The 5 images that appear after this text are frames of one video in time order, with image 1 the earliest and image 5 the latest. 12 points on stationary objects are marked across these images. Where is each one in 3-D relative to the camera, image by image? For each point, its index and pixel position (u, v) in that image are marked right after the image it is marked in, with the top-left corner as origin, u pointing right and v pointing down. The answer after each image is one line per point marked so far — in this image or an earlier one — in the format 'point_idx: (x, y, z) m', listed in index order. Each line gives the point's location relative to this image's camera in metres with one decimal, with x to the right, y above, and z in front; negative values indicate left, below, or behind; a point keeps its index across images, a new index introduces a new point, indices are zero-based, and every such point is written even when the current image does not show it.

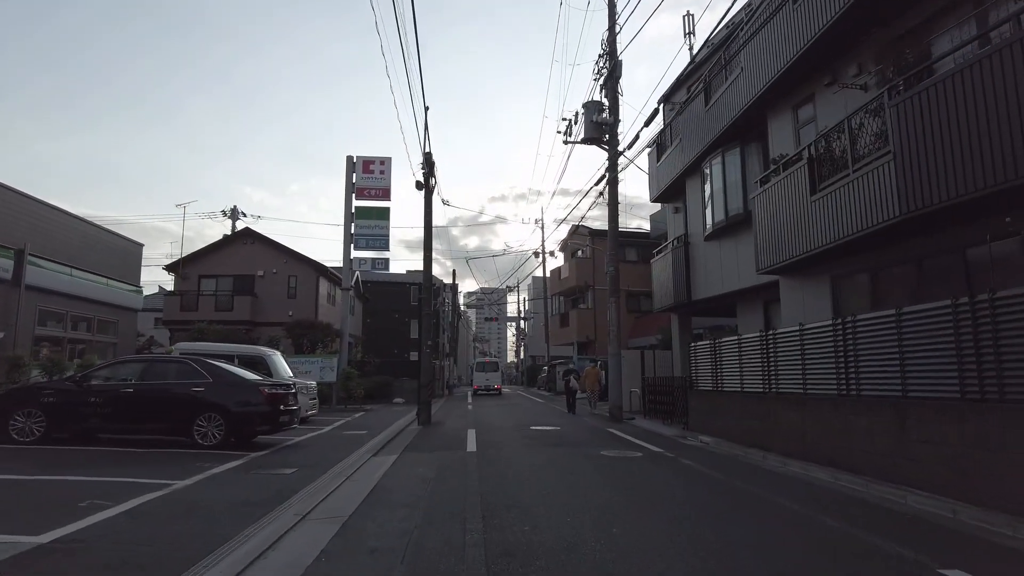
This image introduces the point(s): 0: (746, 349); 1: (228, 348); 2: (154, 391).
0: (+4.7, -1.2, +12.4) m
1: (-7.9, -1.7, +17.2) m
2: (-6.6, -1.9, +11.5) m
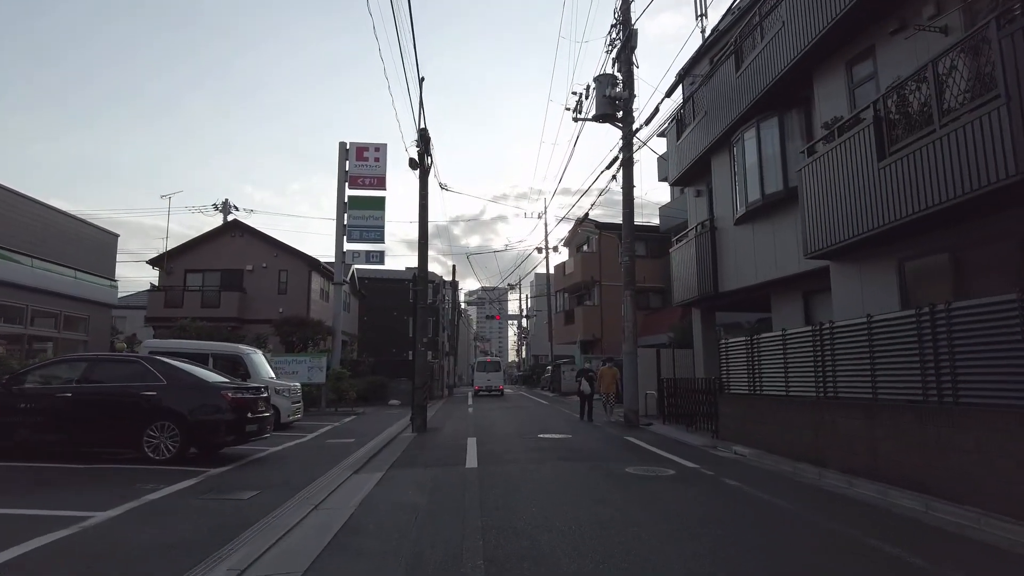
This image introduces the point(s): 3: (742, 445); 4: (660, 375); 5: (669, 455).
0: (+4.8, -1.0, +10.6) m
1: (-7.8, -1.5, +15.5) m
2: (-6.5, -1.7, +9.8) m
3: (+4.4, -3.0, +11.8) m
4: (+4.2, -2.5, +17.6) m
5: (+2.9, -3.1, +11.2) m
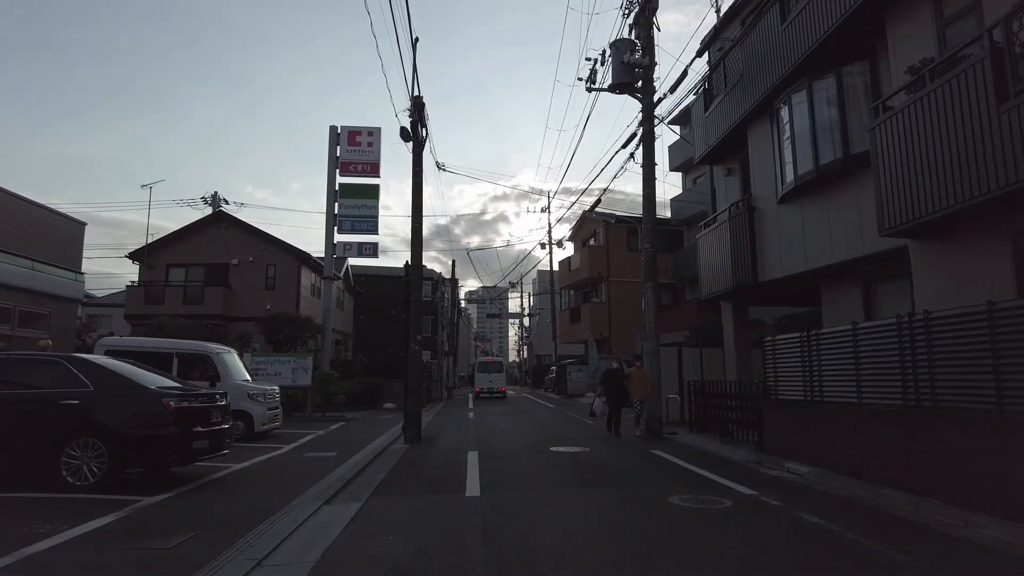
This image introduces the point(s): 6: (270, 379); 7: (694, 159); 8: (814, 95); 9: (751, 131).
0: (+4.9, -0.8, +8.7) m
1: (-7.6, -1.2, +13.6) m
2: (-6.4, -1.5, +7.8) m
3: (+4.5, -2.8, +9.9) m
4: (+4.4, -2.3, +15.7) m
5: (+3.0, -2.9, +9.3) m
6: (-7.4, -2.8, +19.1) m
7: (+4.8, +3.4, +16.4) m
8: (+5.3, +3.4, +10.9) m
9: (+5.2, +3.4, +13.4) m
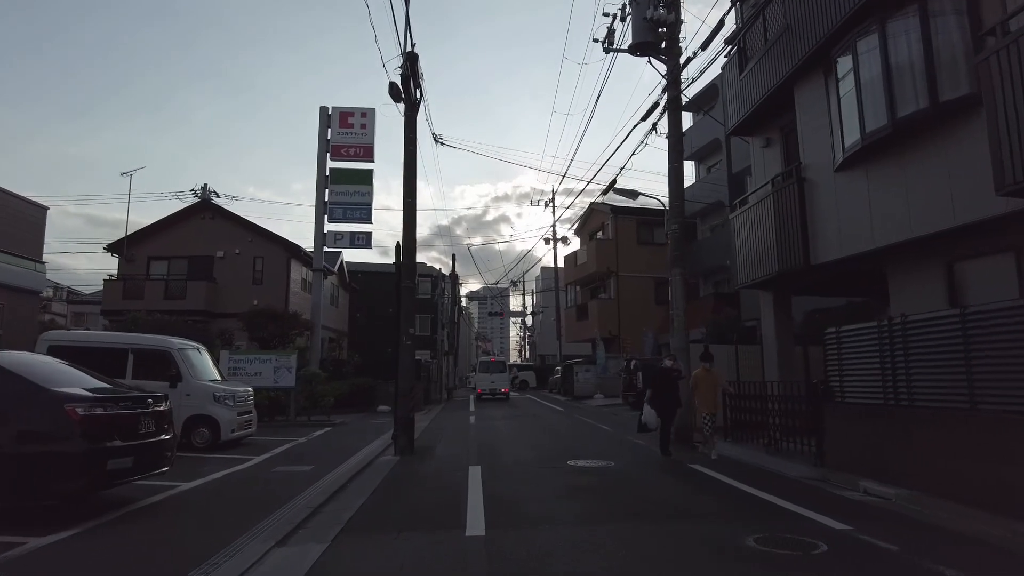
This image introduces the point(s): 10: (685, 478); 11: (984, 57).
0: (+5.1, -0.5, +6.8) m
1: (-7.5, -1.0, +11.7) m
2: (-6.2, -1.2, +6.0) m
3: (+4.7, -2.5, +8.0) m
4: (+4.5, -2.0, +13.8) m
5: (+3.2, -2.6, +7.4) m
6: (-7.3, -2.5, +17.2) m
7: (+5.0, +3.7, +14.5) m
8: (+5.4, +3.6, +9.0) m
9: (+5.3, +3.7, +11.5) m
10: (+2.6, -2.9, +9.4) m
11: (+5.5, +2.7, +7.2) m
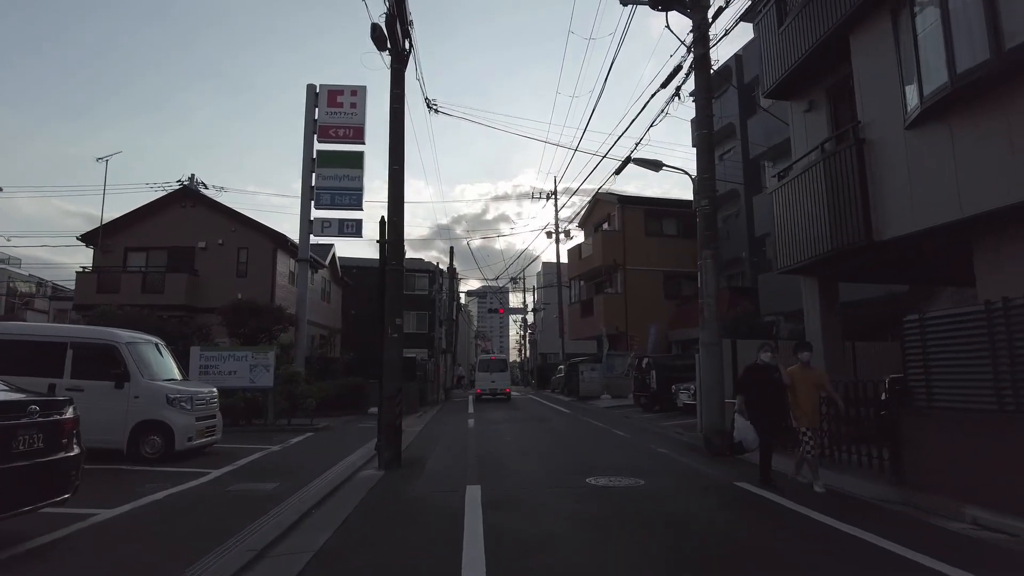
0: (+5.1, -0.2, +5.1) m
1: (-7.4, -0.7, +10.0) m
2: (-6.2, -0.9, +4.2) m
3: (+4.8, -2.2, +6.3) m
4: (+4.6, -1.7, +12.1) m
5: (+3.3, -2.4, +5.7) m
6: (-7.2, -2.2, +15.4) m
7: (+5.0, +3.9, +12.8) m
8: (+5.5, +3.9, +7.2) m
9: (+5.4, +3.9, +9.8) m
10: (+2.7, -2.7, +7.7) m
11: (+5.6, +2.9, +5.4) m
